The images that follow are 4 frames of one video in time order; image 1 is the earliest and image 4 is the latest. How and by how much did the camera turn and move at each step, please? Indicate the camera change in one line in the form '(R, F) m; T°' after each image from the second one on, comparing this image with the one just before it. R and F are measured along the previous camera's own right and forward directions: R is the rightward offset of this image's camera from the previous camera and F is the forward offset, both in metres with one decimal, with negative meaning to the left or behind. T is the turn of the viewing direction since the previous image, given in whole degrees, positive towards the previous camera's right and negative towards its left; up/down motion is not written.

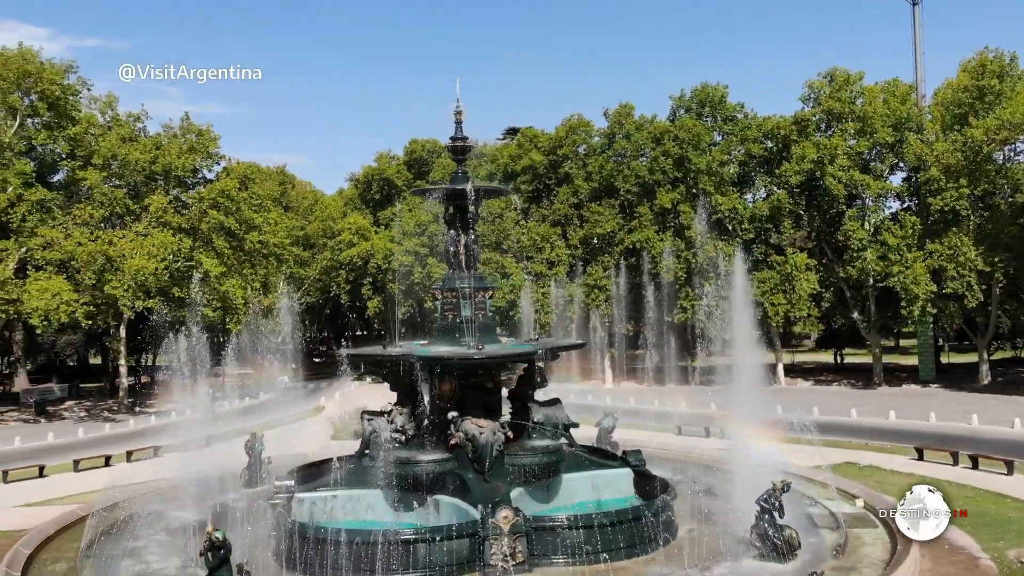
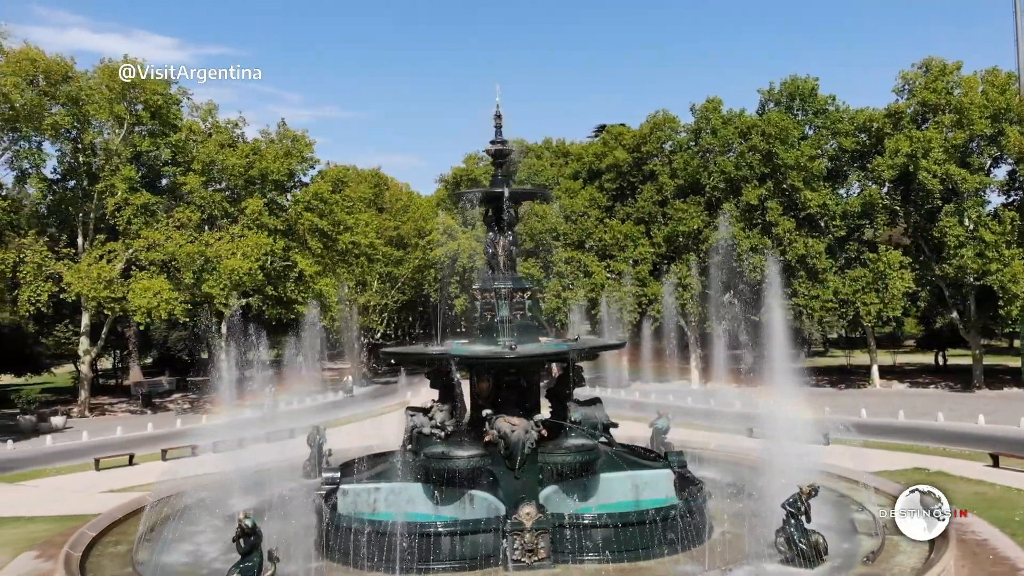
(+0.7, -0.1) m; -7°
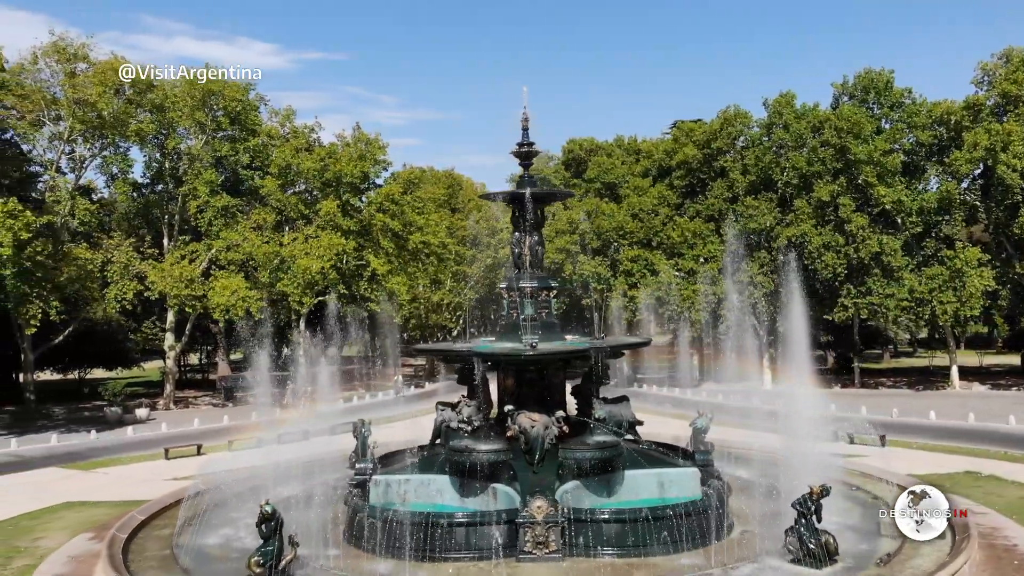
(+0.7, -0.2) m; -5°
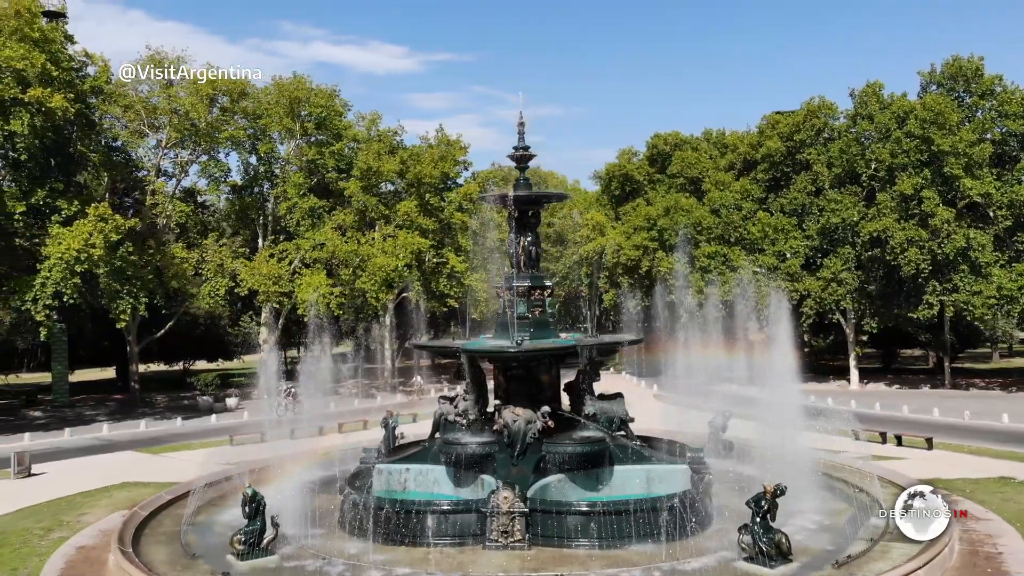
(+1.4, -0.3) m; -6°
